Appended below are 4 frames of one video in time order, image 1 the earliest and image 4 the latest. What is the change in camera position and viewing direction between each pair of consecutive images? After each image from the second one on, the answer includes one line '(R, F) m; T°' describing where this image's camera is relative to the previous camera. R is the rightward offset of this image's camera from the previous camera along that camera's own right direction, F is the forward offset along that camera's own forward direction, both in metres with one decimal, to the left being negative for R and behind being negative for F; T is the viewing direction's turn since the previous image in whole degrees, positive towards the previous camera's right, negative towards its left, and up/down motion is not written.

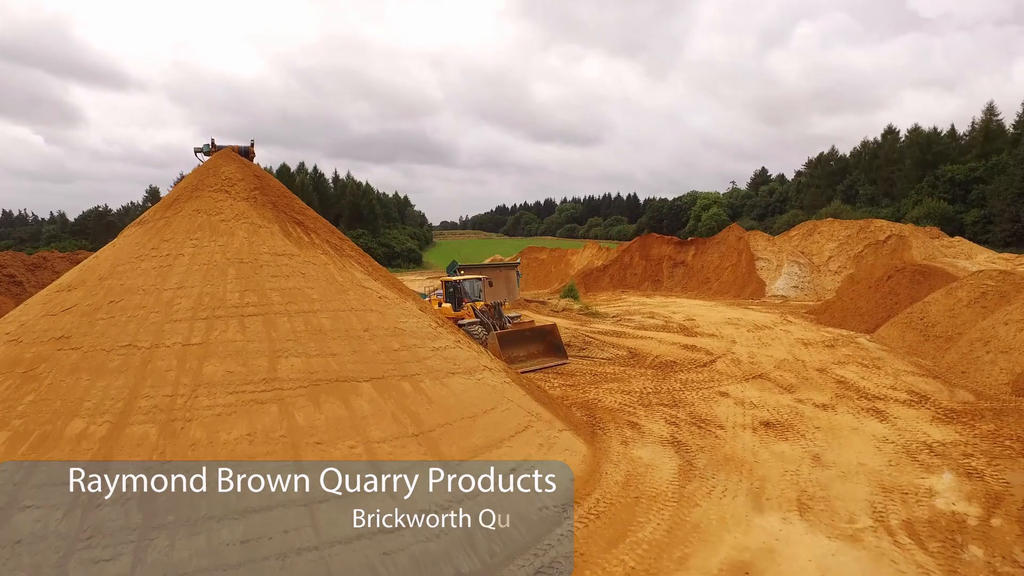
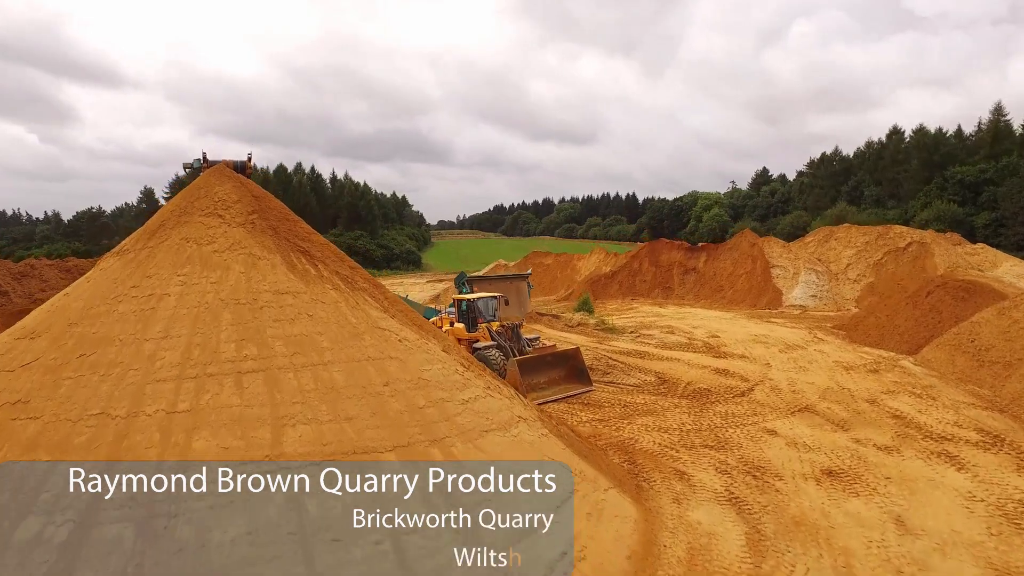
(-0.2, +0.6) m; 0°
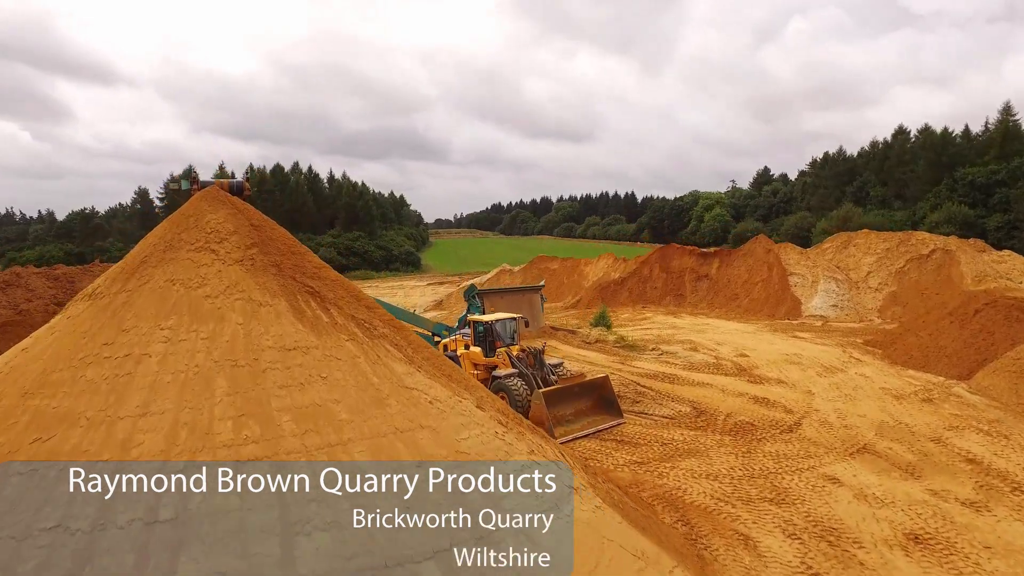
(-0.3, +0.6) m; 0°
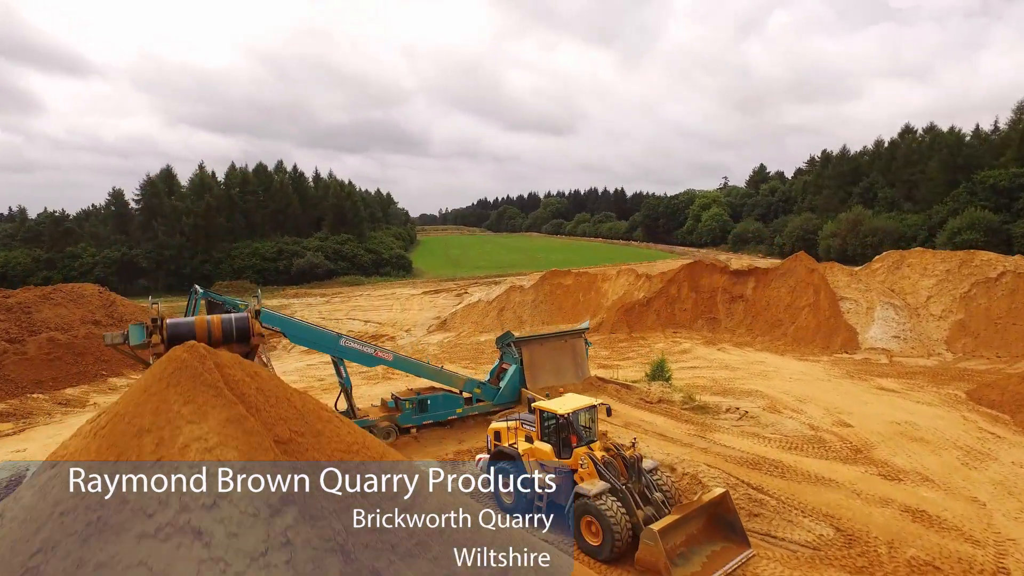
(-0.8, +1.6) m; +1°
